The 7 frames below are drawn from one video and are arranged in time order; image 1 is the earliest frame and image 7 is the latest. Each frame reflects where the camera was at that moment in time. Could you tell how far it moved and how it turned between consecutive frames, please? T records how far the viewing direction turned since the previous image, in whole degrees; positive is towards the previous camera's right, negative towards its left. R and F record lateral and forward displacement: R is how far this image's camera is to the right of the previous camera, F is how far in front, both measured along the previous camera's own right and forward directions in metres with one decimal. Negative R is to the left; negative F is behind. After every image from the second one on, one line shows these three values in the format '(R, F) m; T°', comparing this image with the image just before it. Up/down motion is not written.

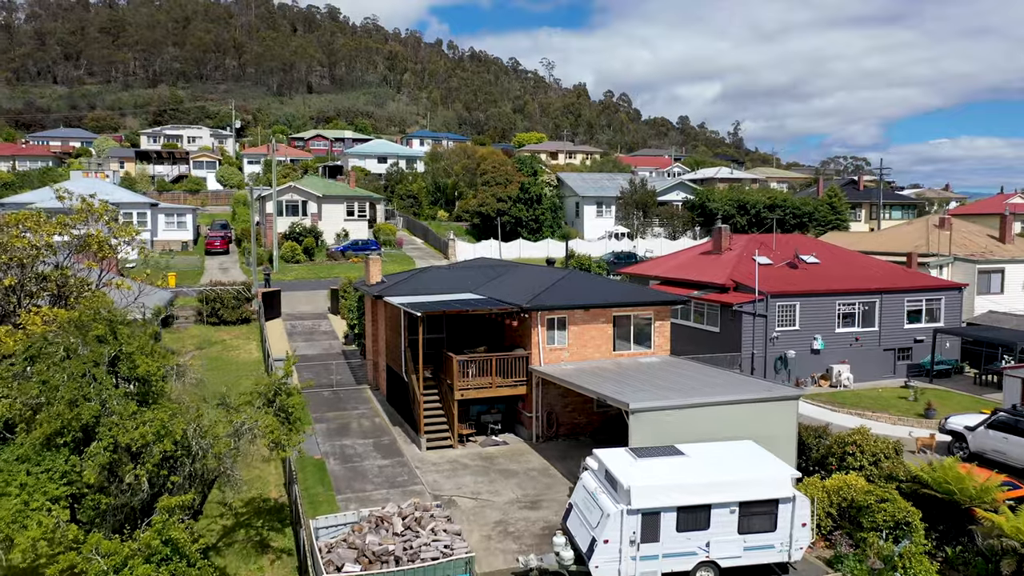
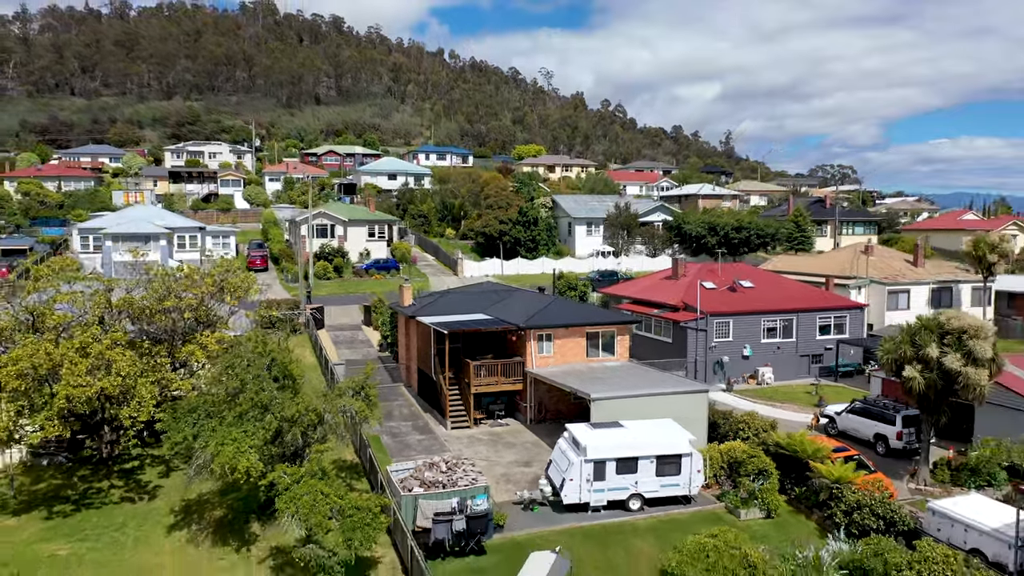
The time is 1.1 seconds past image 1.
(0.0, -2.1) m; 0°
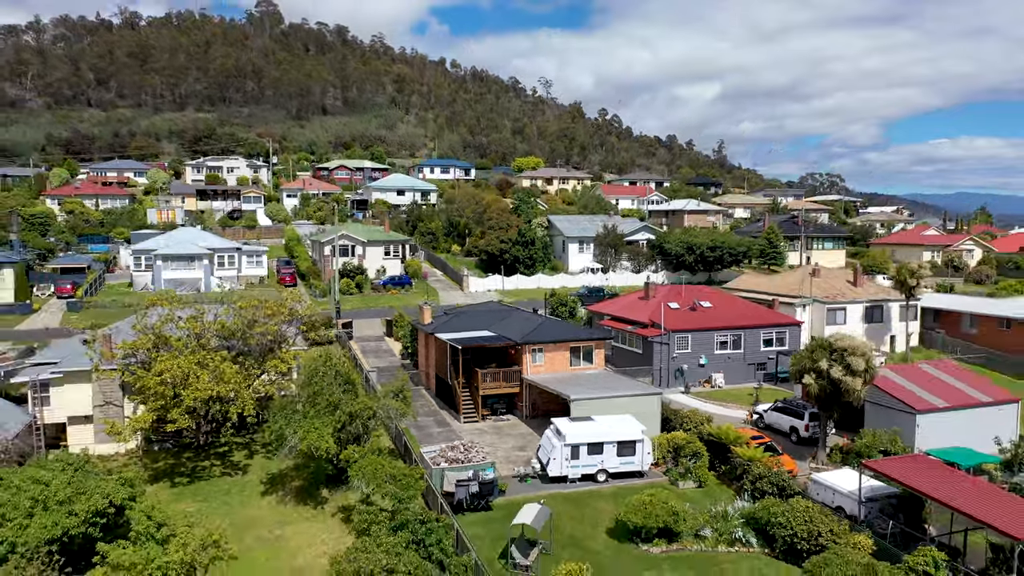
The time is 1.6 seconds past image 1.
(0.0, -2.1) m; 0°
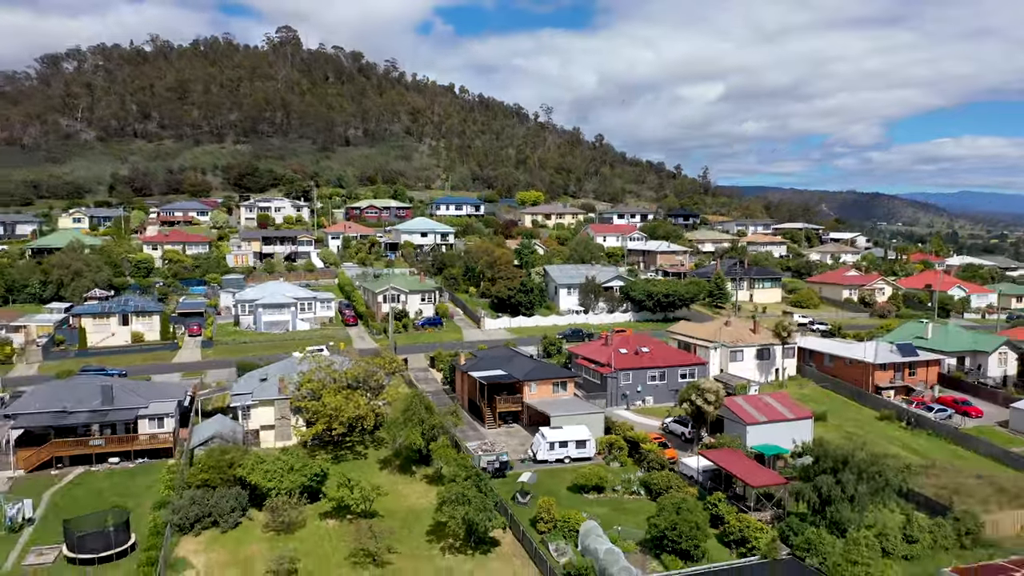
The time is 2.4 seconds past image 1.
(0.0, -6.1) m; 0°
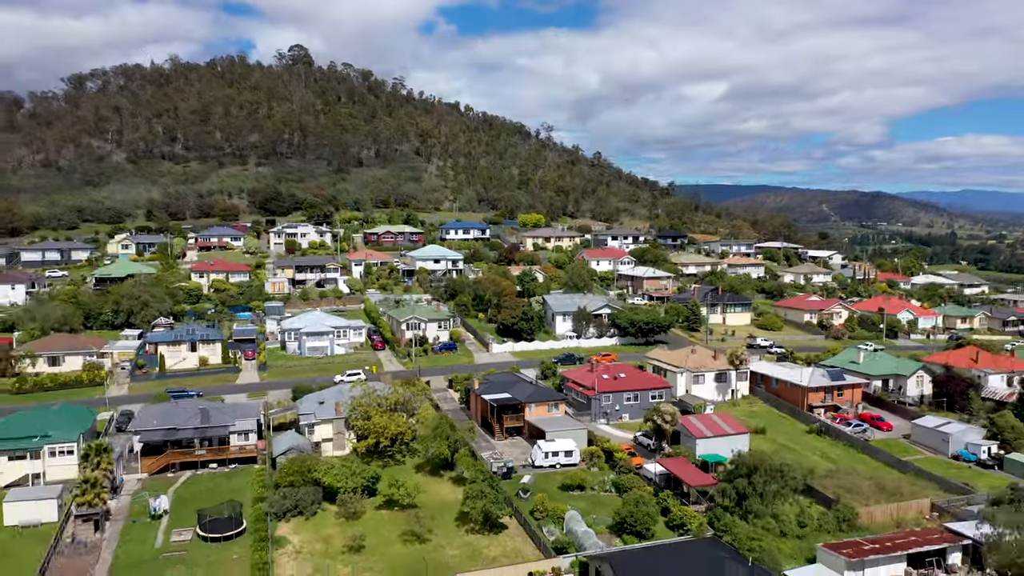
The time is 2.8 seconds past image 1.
(0.0, -4.3) m; 0°
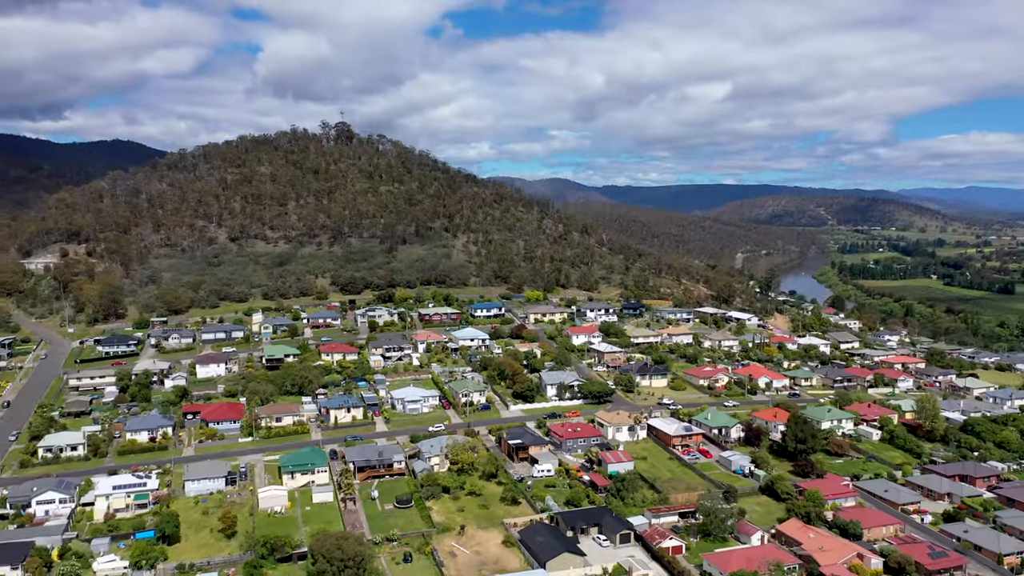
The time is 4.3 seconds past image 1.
(-0.2, -21.3) m; 0°
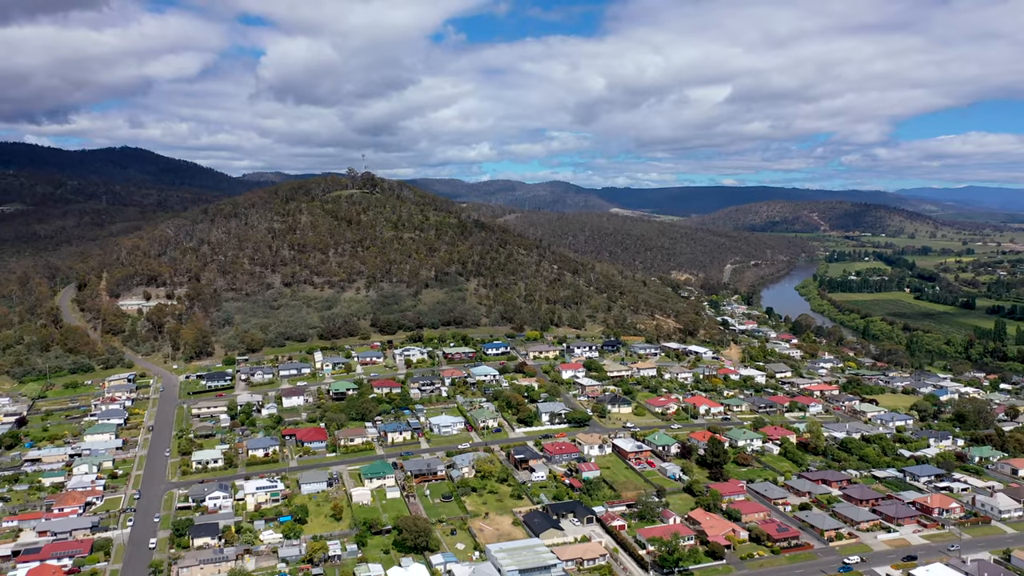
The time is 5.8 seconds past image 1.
(-0.3, -19.0) m; 0°
